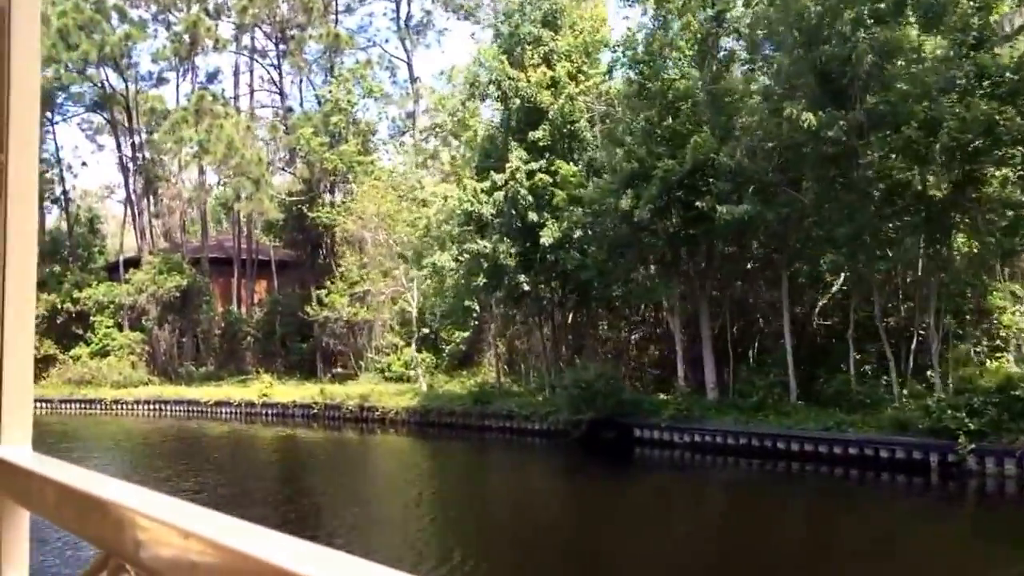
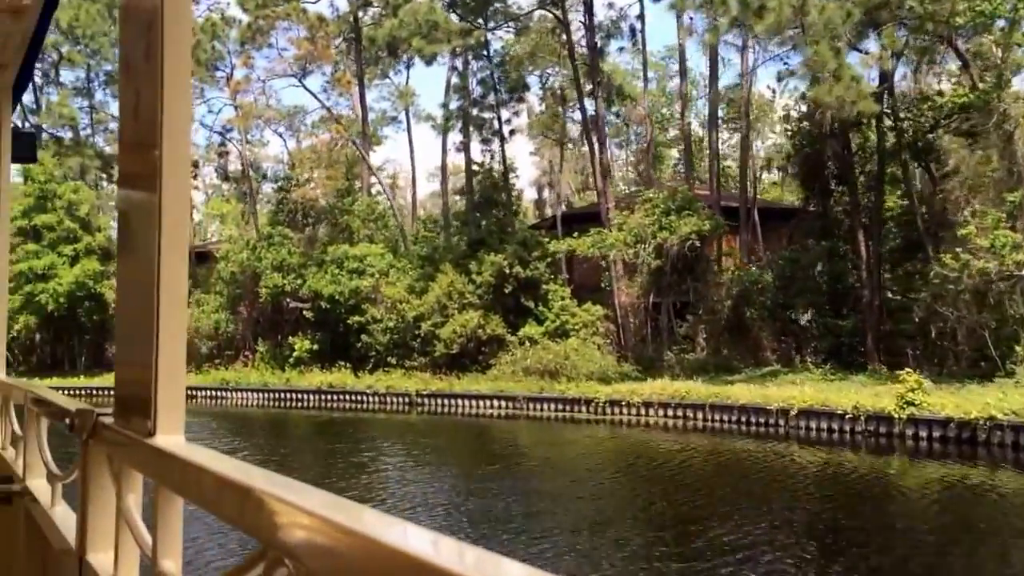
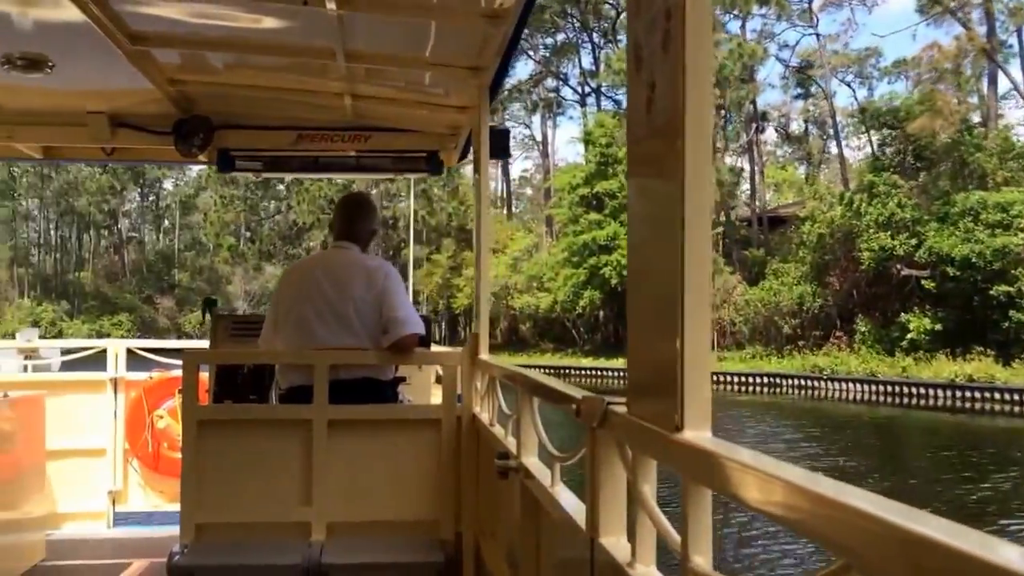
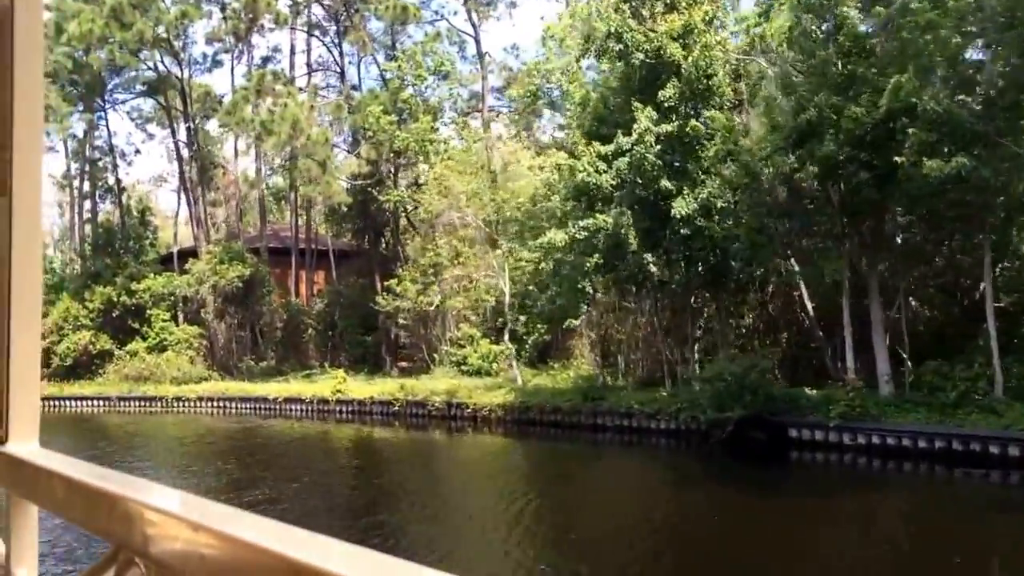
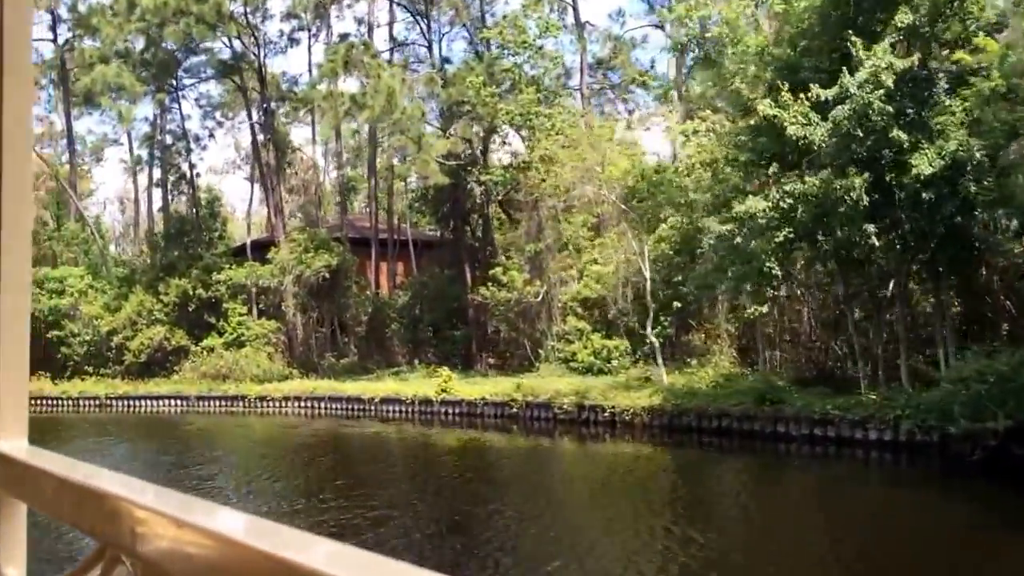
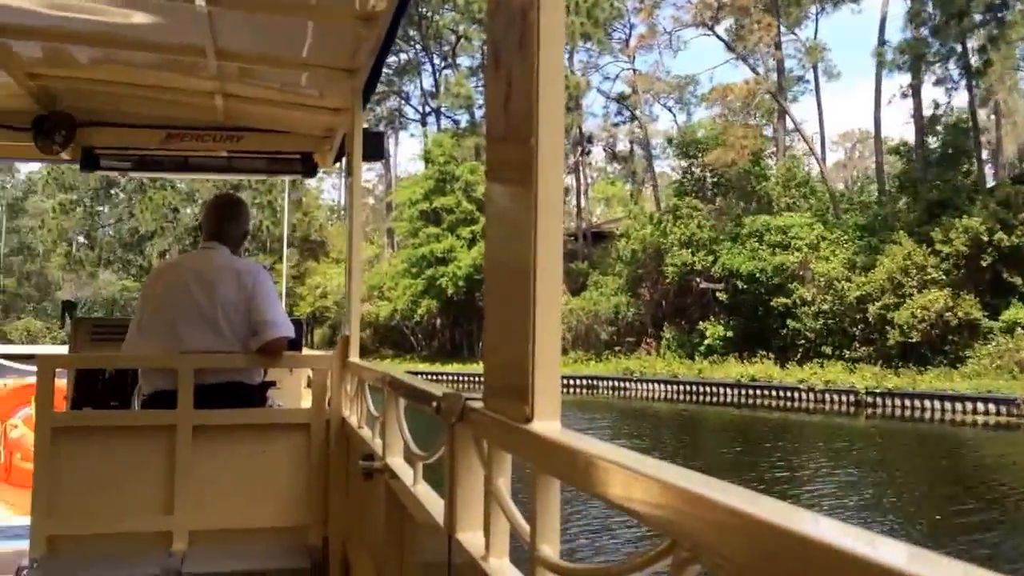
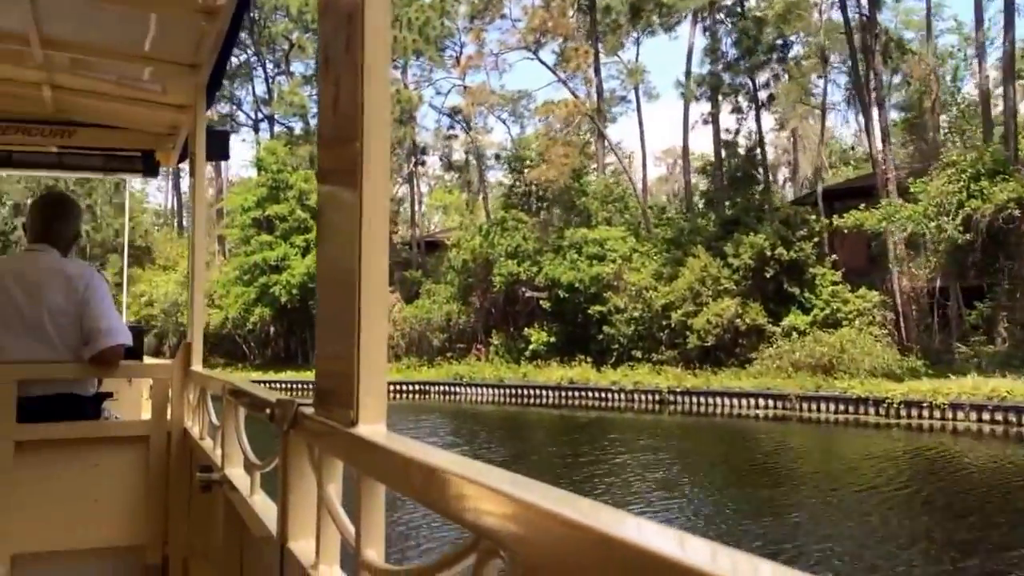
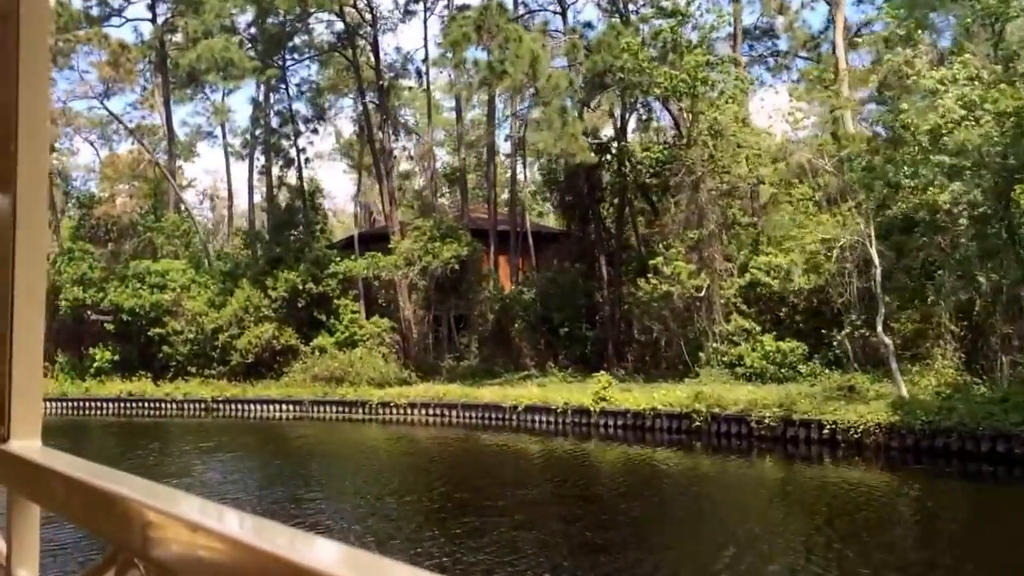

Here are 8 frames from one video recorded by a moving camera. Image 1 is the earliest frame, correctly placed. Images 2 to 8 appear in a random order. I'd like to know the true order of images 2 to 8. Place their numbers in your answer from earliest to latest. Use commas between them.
4, 5, 8, 2, 7, 6, 3
